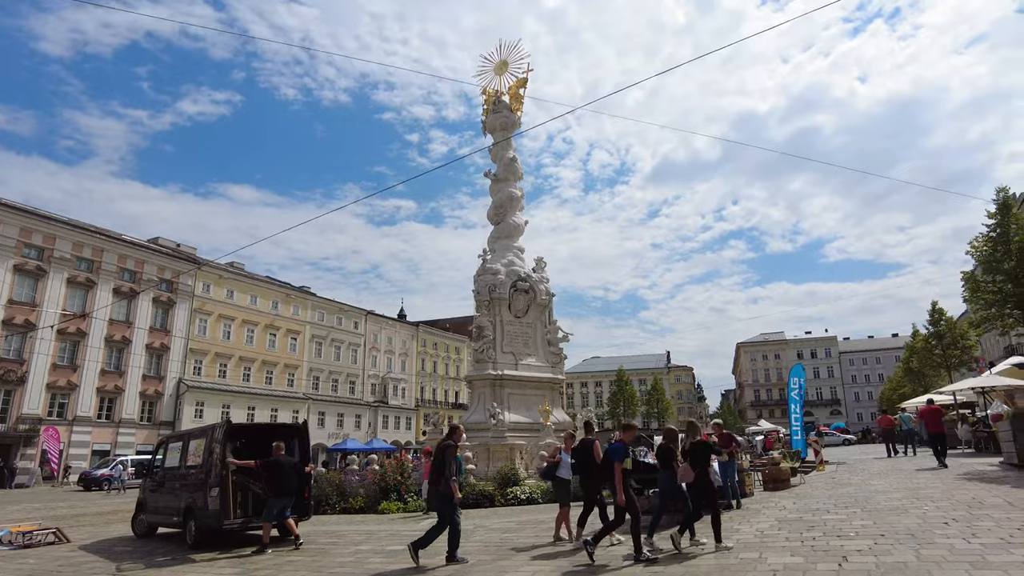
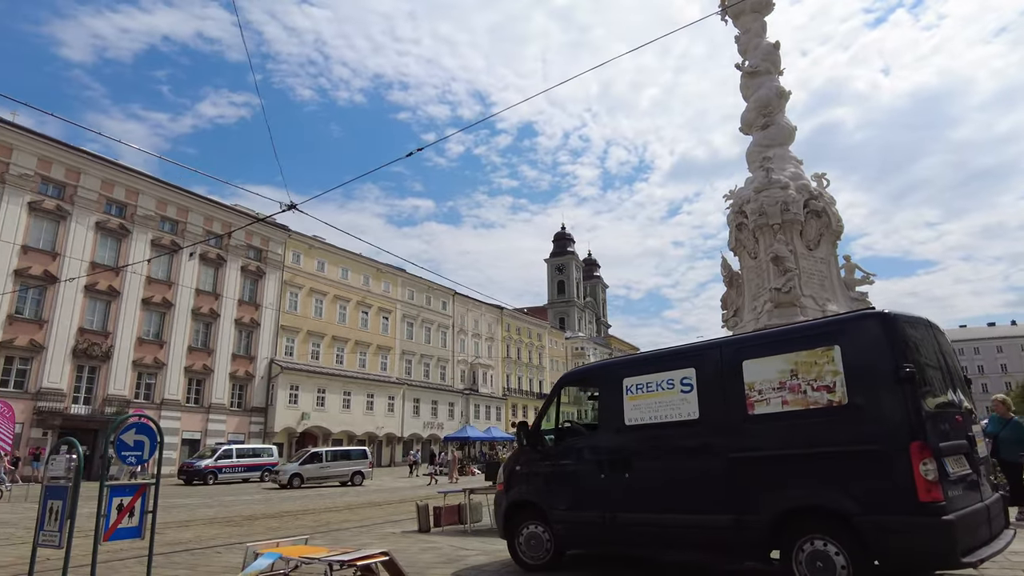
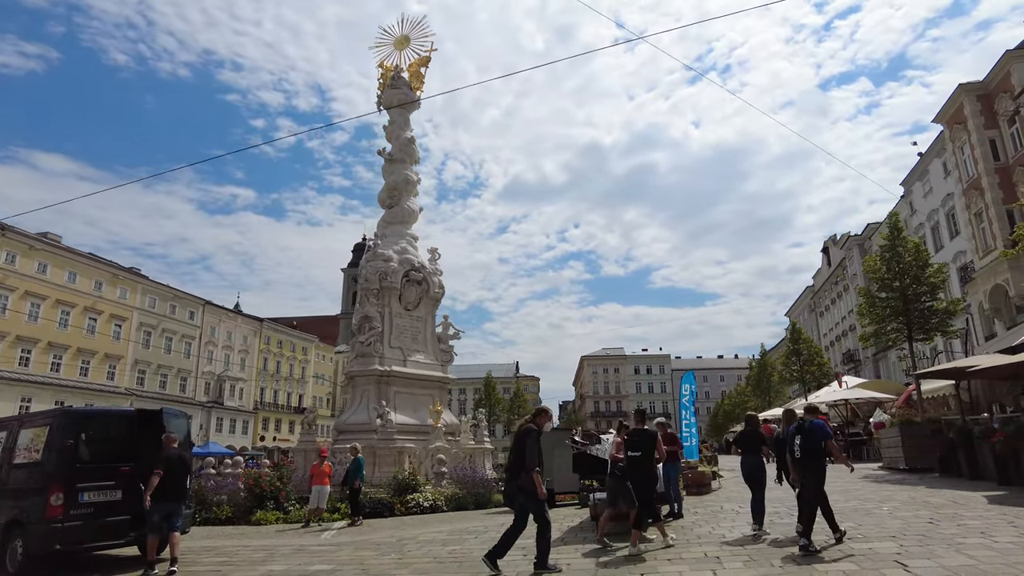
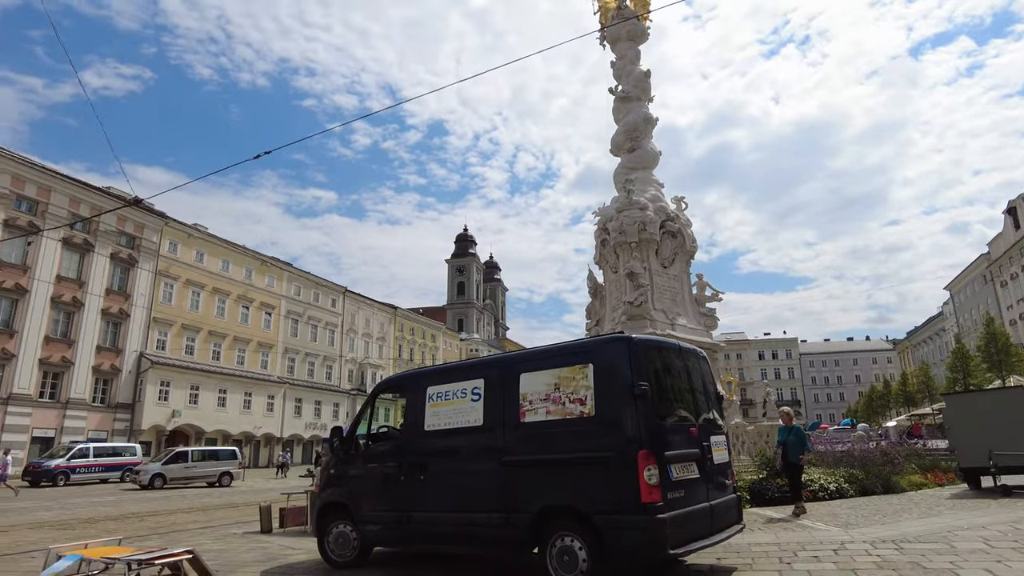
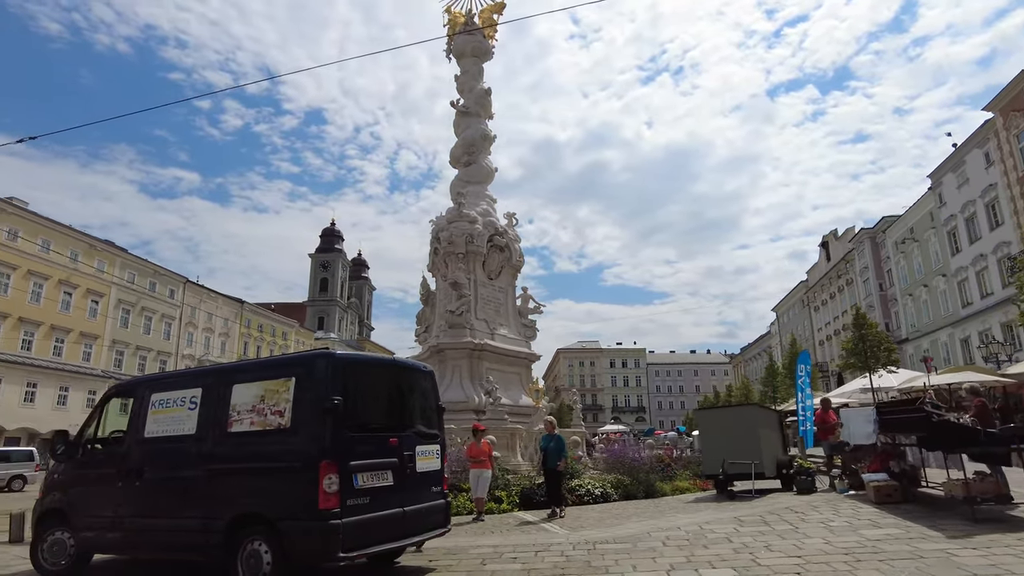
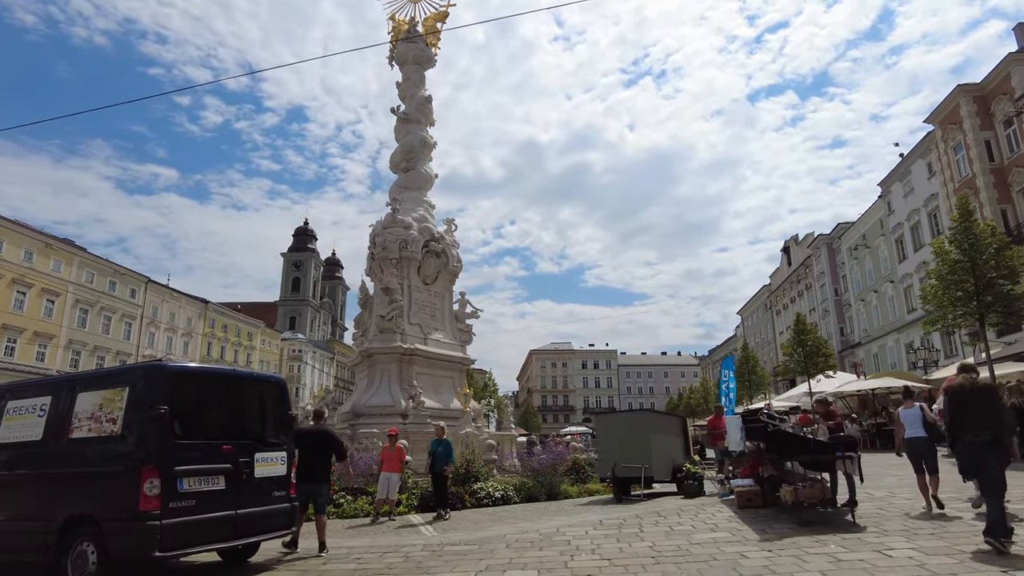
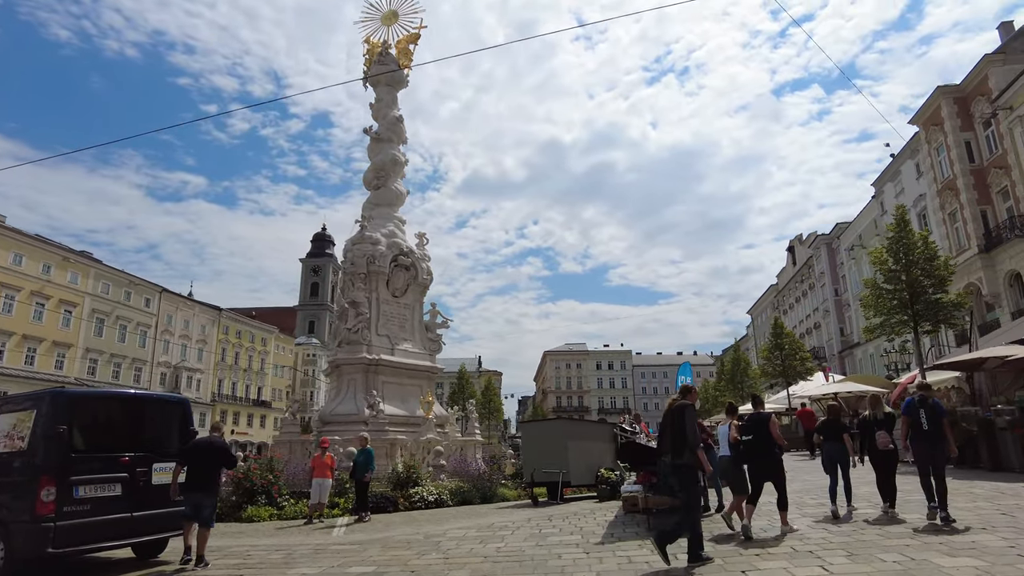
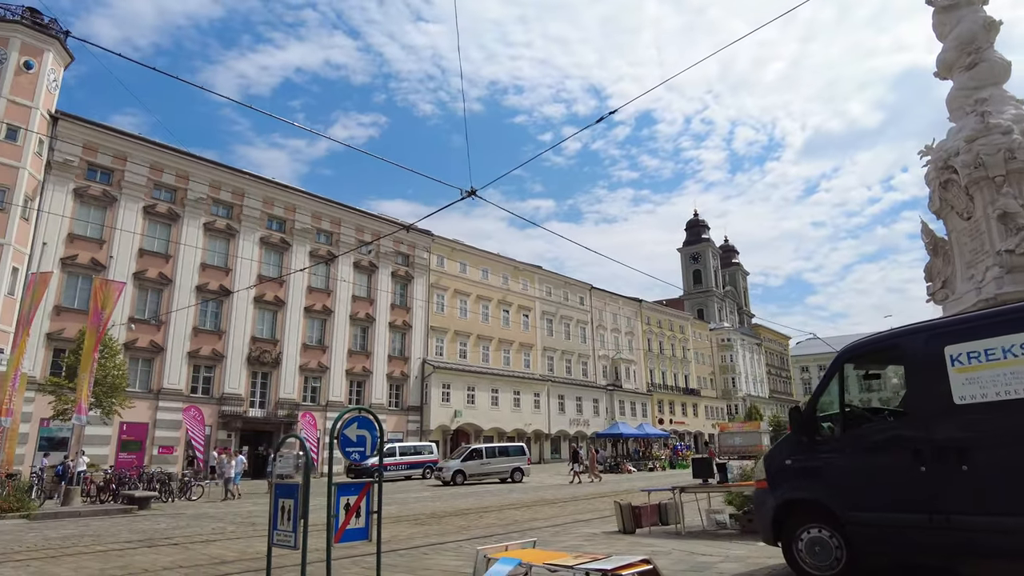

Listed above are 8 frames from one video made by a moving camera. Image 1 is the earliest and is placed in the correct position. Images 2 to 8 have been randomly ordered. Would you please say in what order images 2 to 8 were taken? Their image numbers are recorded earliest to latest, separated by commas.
3, 7, 6, 5, 4, 2, 8
